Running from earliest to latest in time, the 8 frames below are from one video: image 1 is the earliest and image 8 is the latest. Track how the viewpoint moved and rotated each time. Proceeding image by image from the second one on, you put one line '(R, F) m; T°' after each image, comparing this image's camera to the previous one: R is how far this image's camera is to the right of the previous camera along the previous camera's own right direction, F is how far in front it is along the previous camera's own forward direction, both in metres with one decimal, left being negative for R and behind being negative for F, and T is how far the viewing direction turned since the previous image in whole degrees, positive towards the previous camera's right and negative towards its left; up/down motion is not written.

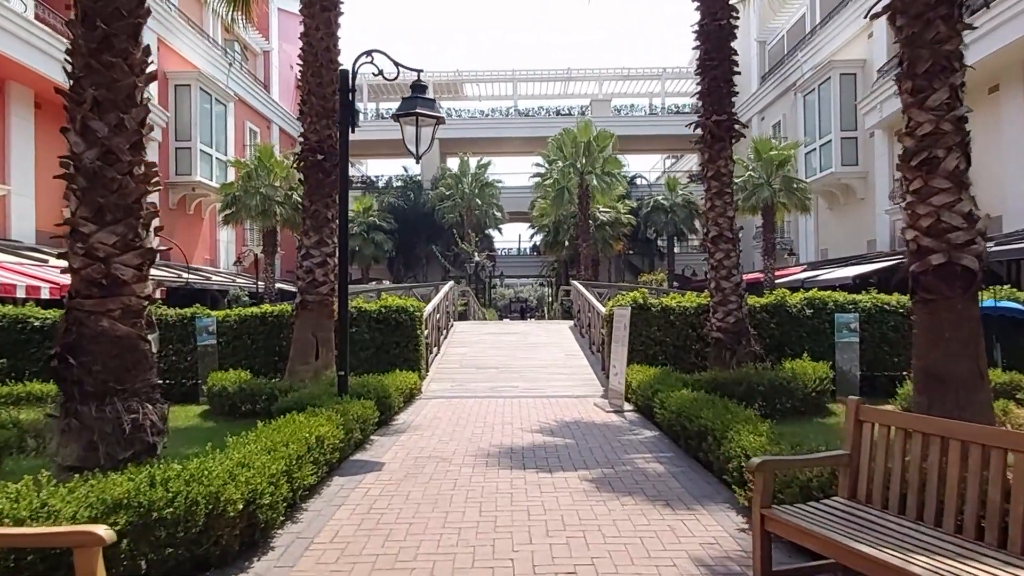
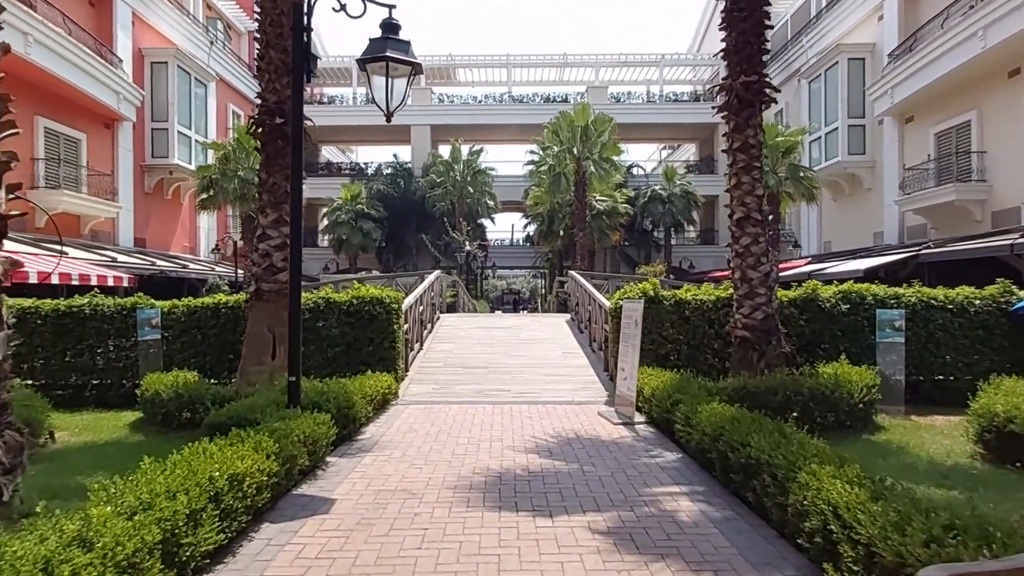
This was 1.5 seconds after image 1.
(0.0, +1.7) m; +1°
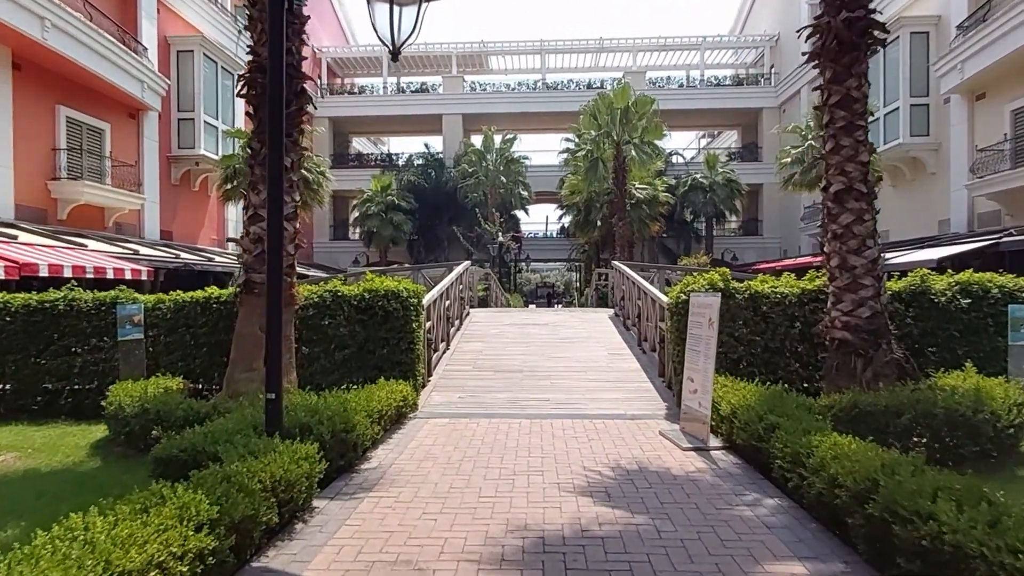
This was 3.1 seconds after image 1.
(-0.1, +1.8) m; -3°
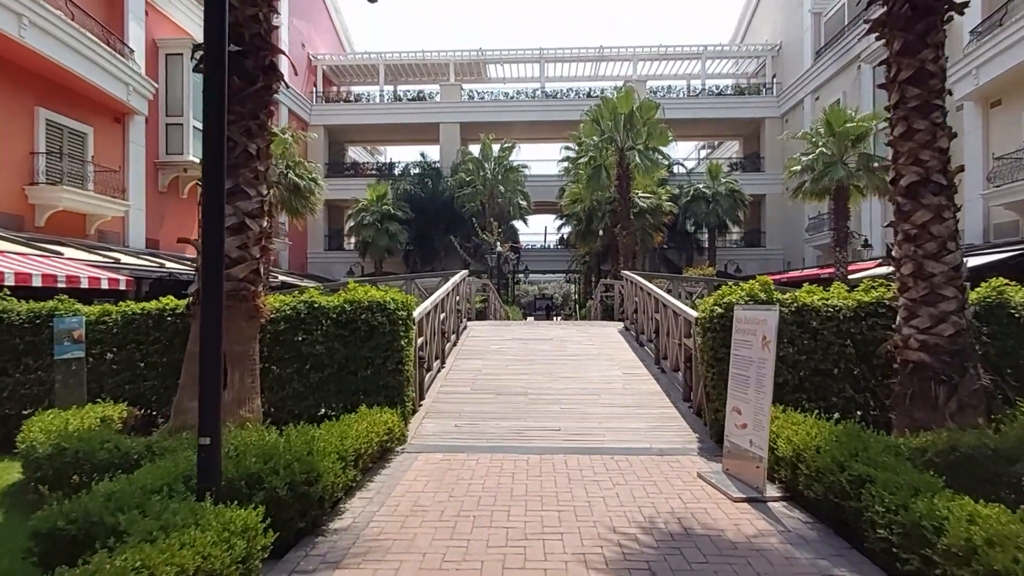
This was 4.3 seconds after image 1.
(-0.1, +1.4) m; 0°
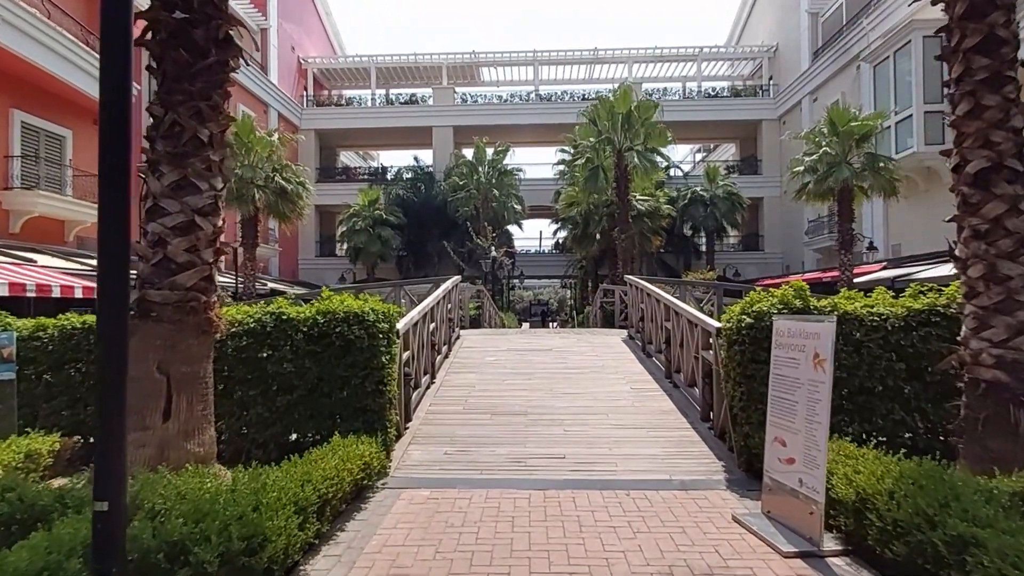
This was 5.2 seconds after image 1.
(0.0, +1.0) m; 0°
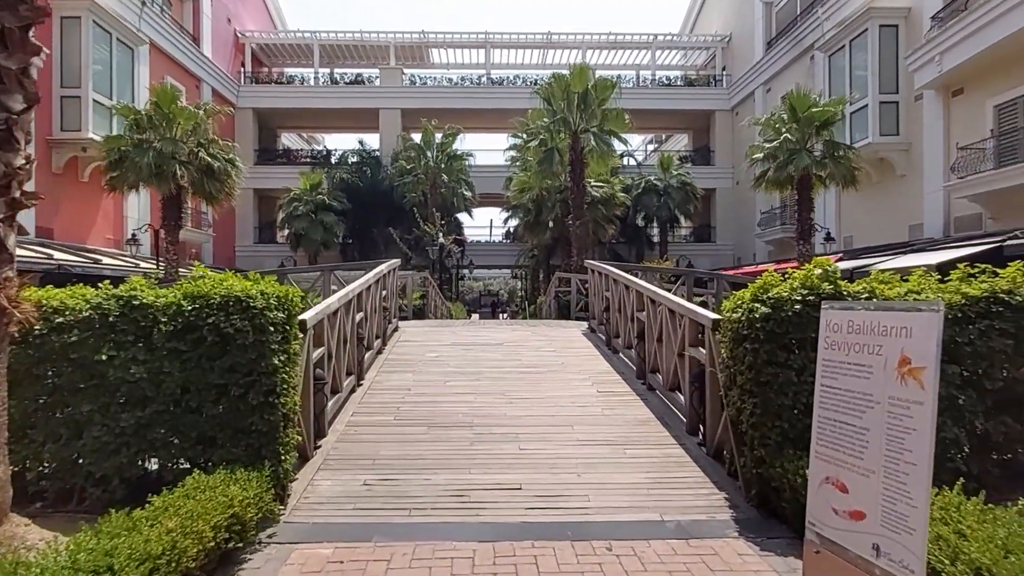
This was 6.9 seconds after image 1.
(+0.1, +1.8) m; +4°
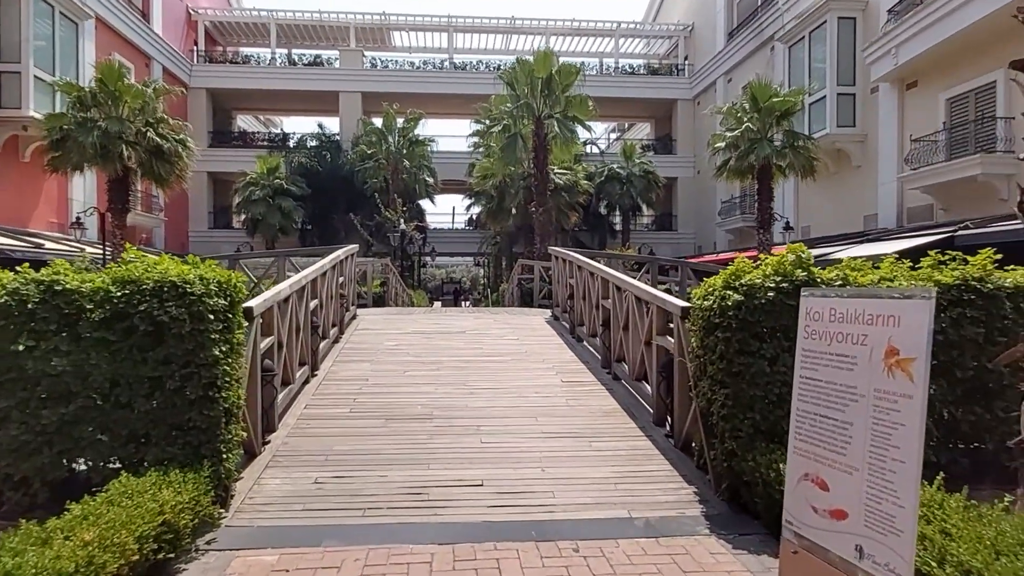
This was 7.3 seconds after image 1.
(0.0, +0.3) m; +3°
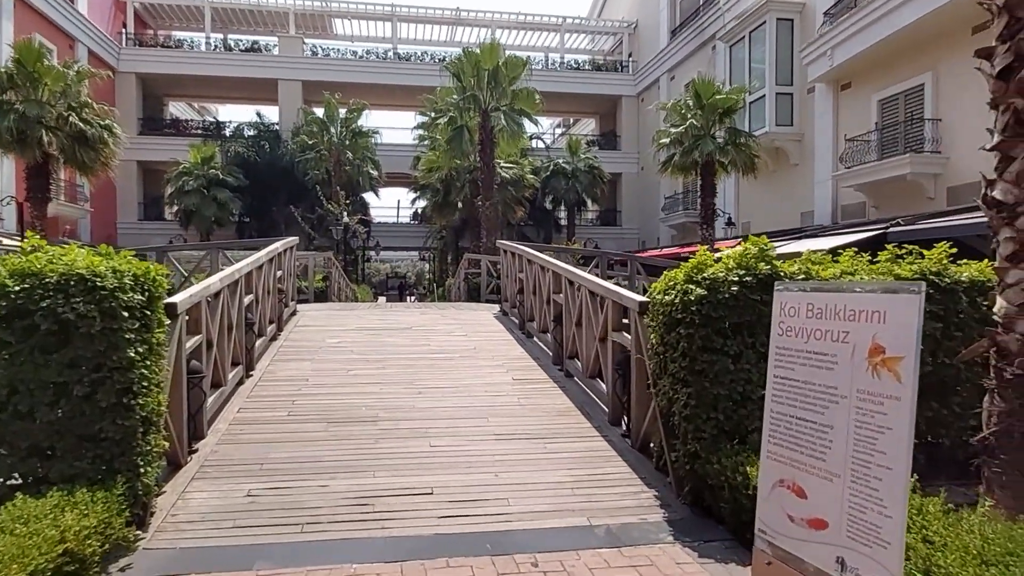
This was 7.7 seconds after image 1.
(0.0, +0.3) m; +5°
